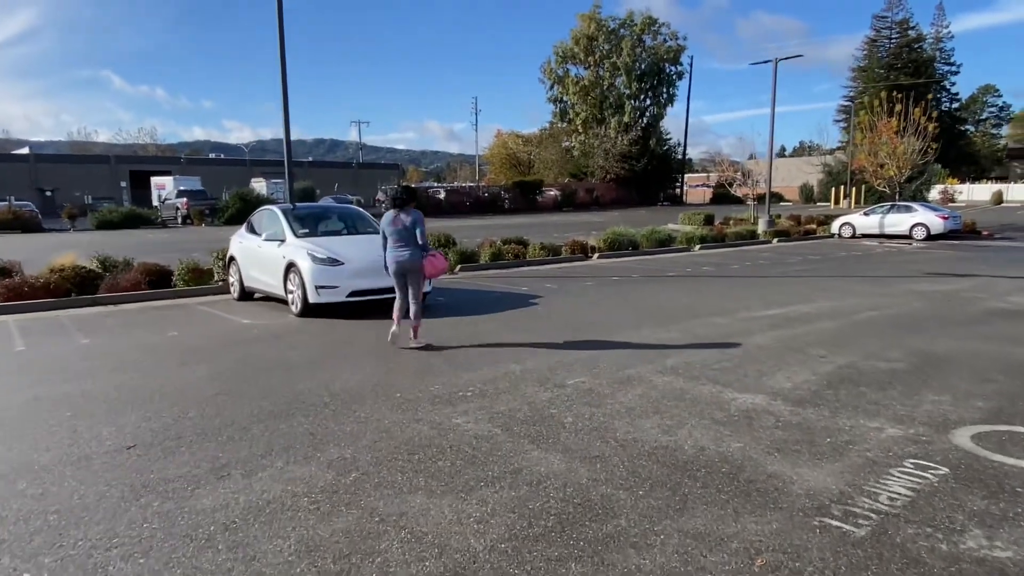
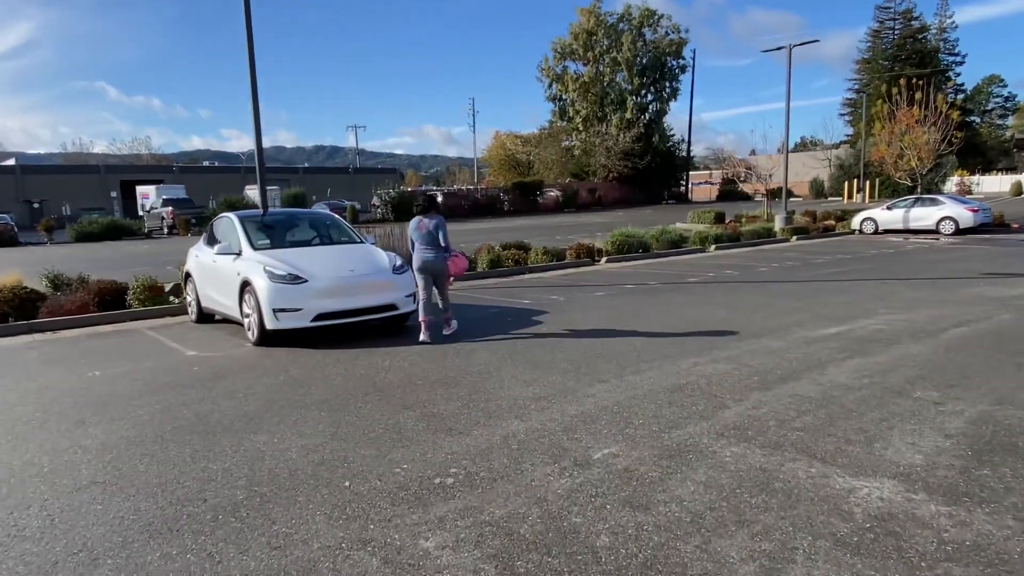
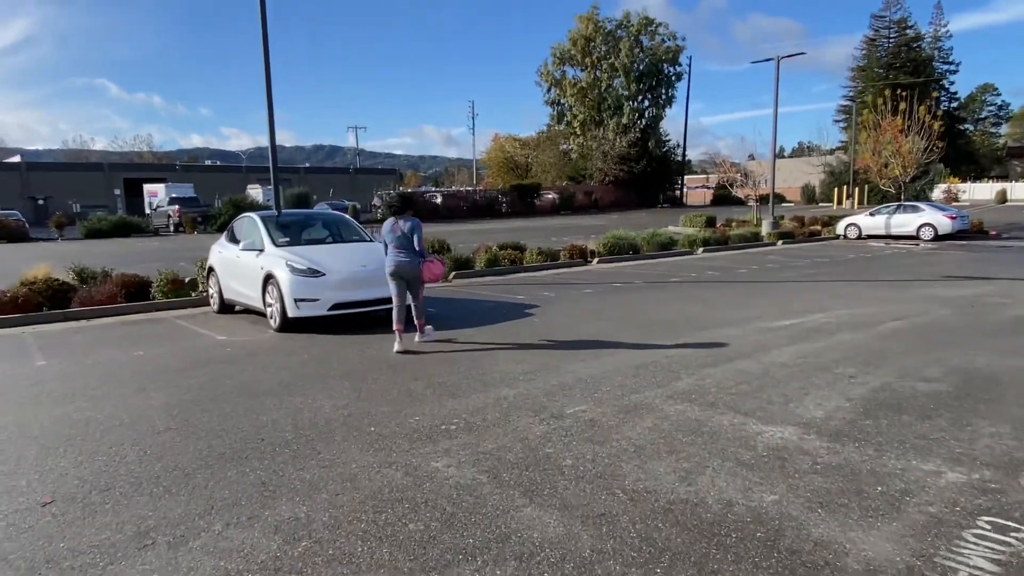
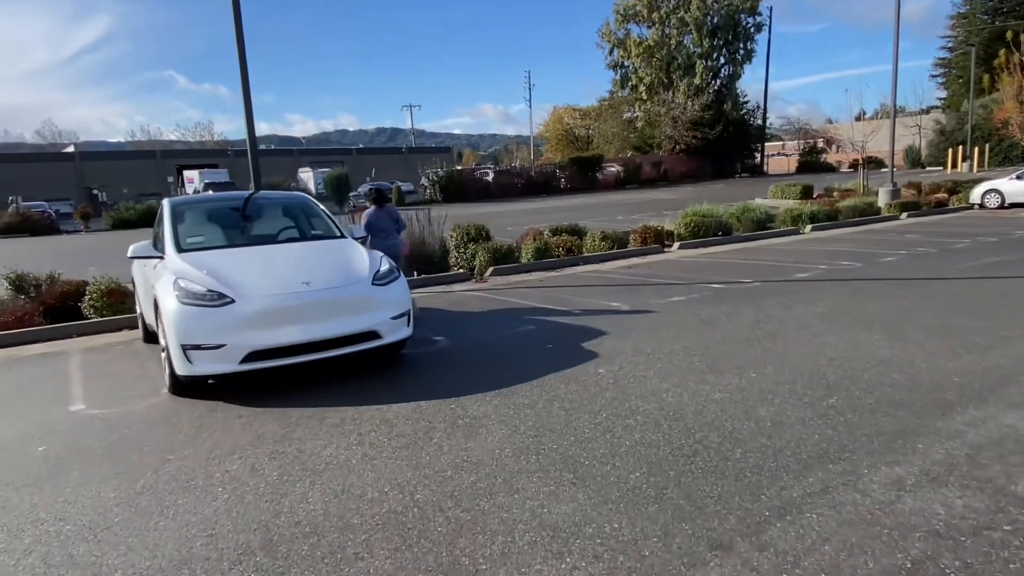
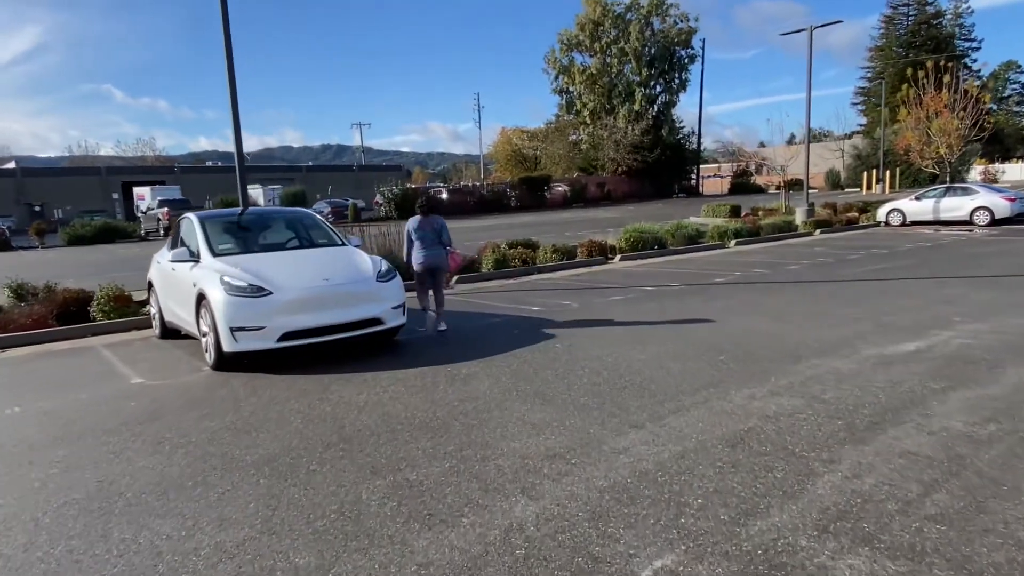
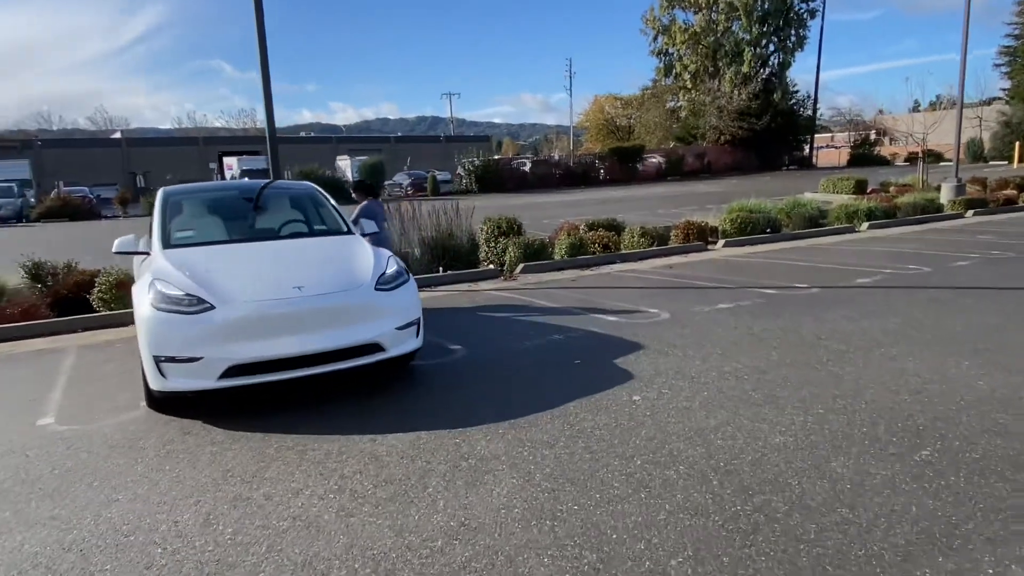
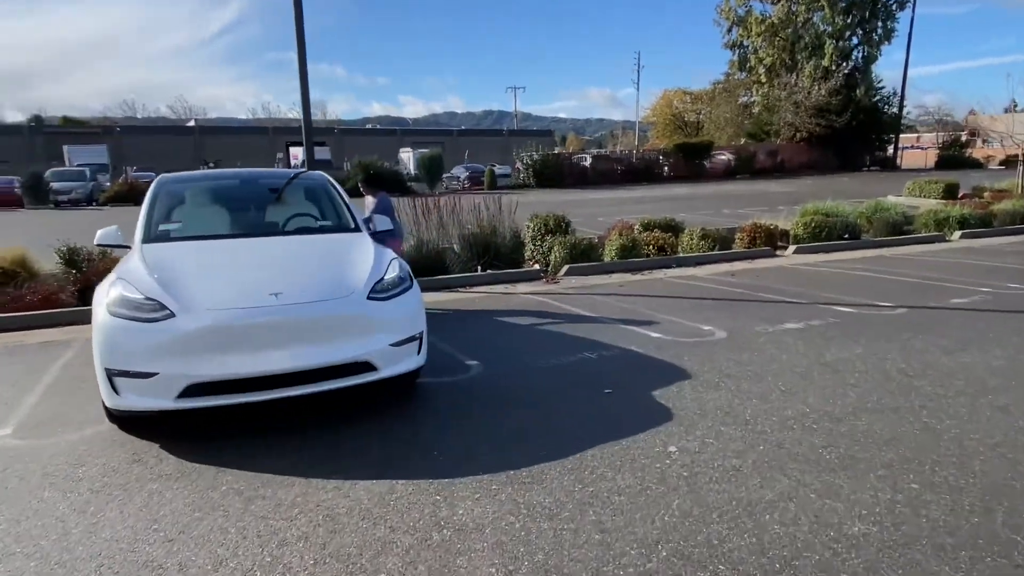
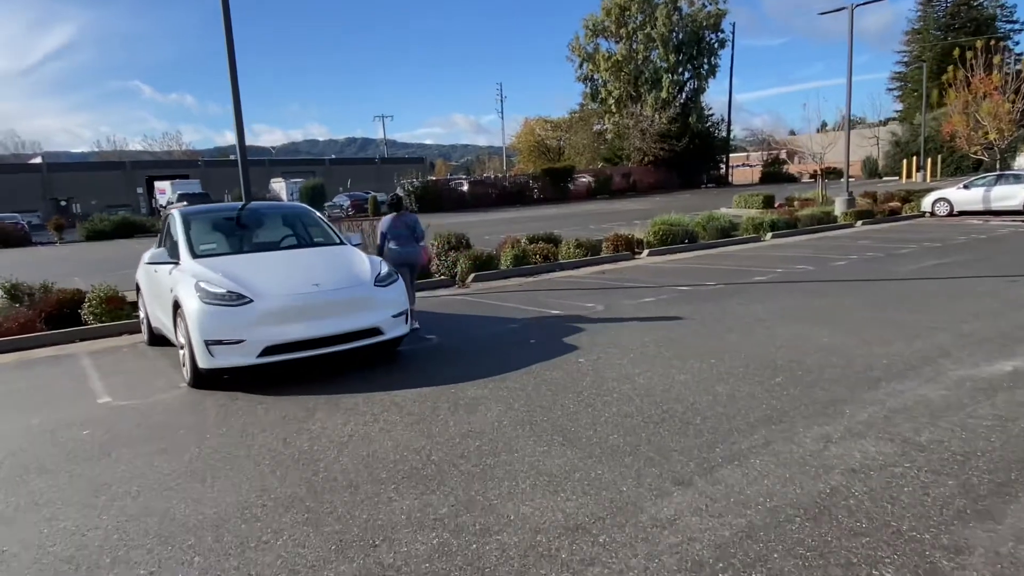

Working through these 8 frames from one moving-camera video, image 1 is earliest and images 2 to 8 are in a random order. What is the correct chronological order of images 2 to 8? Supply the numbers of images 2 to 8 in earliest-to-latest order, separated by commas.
3, 2, 5, 8, 4, 6, 7
